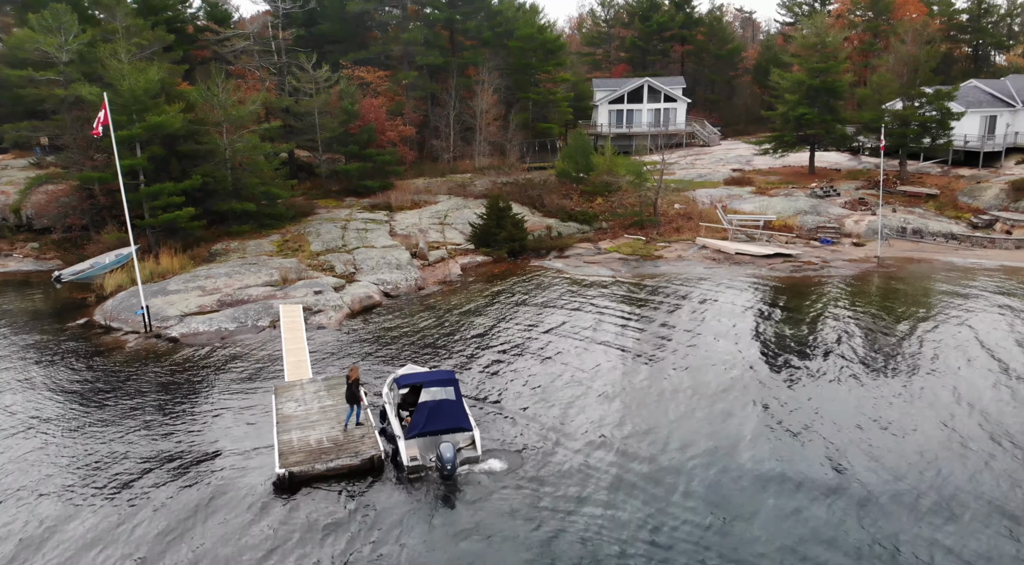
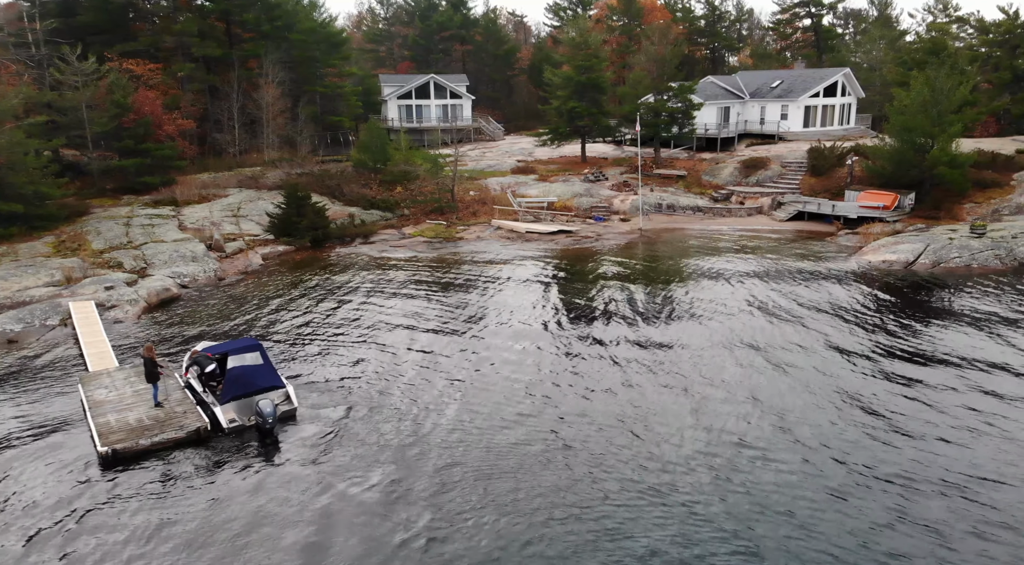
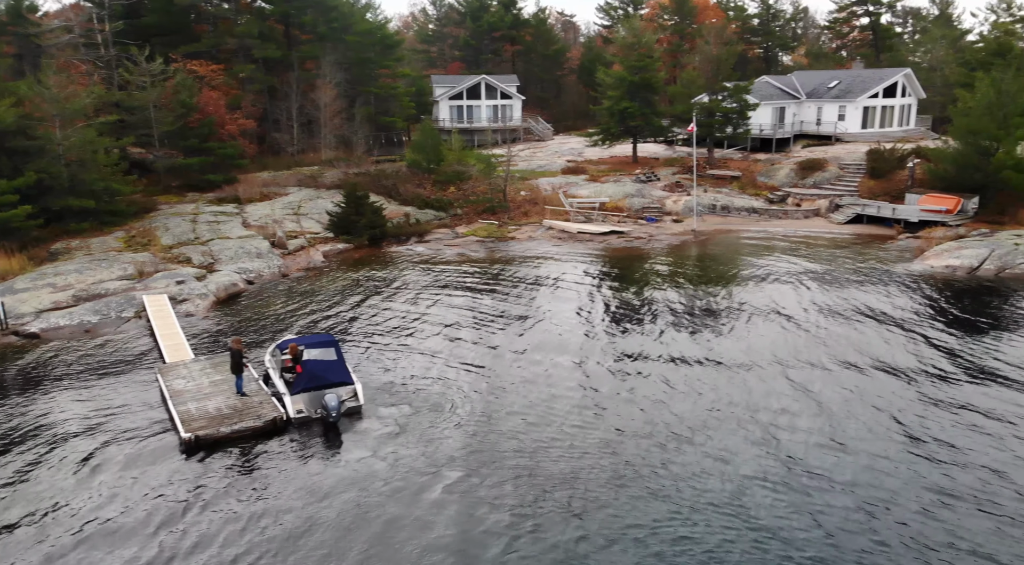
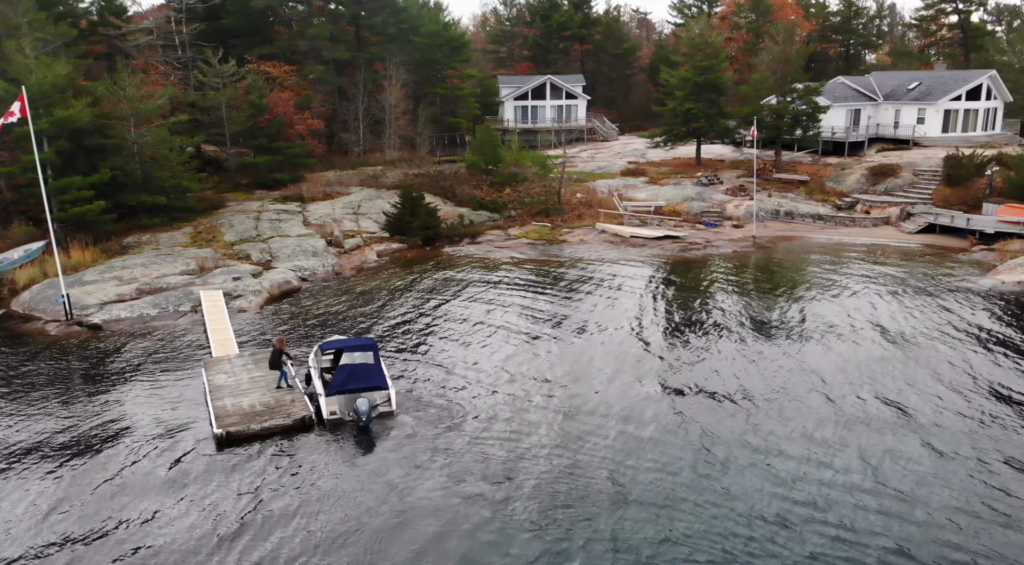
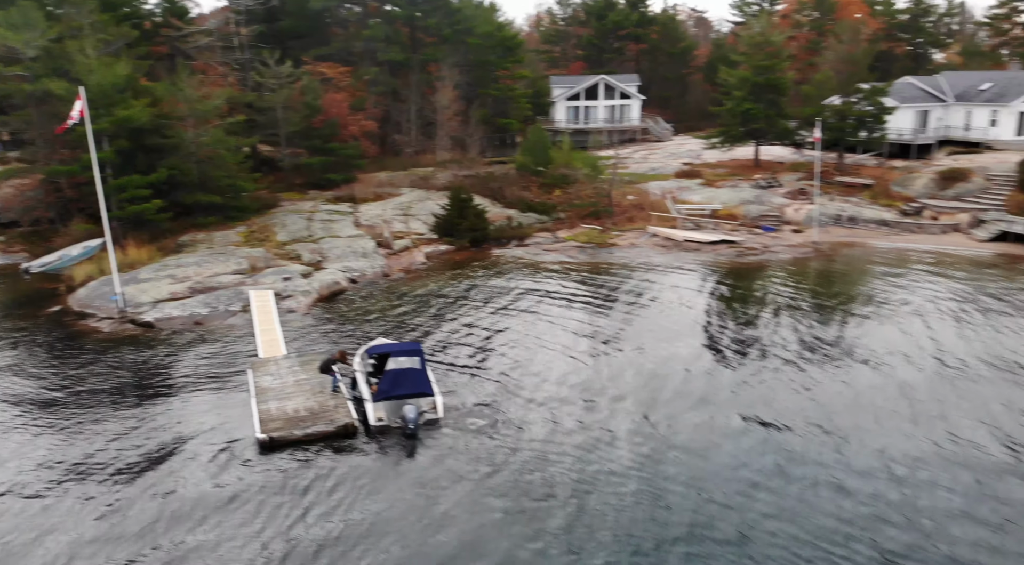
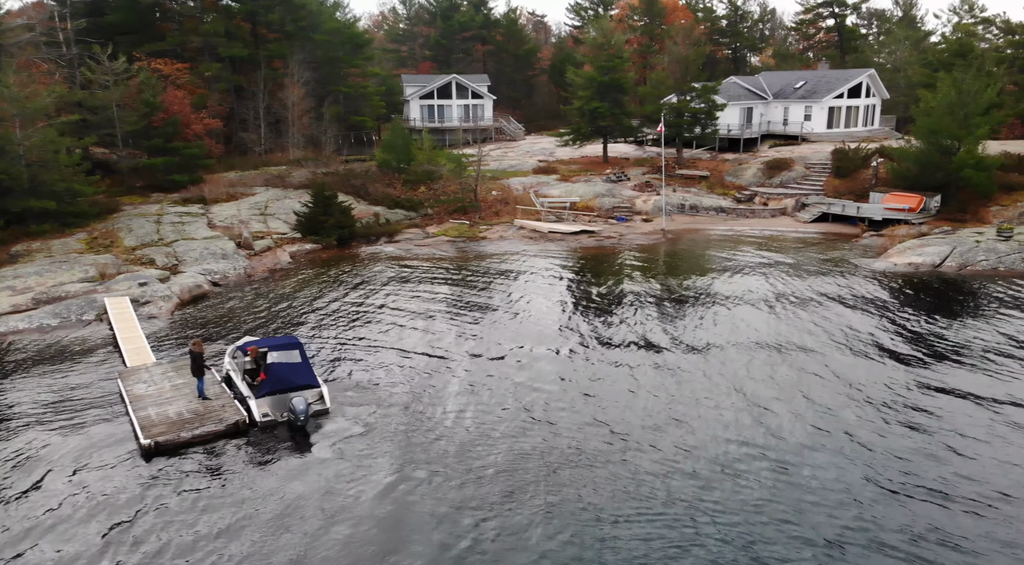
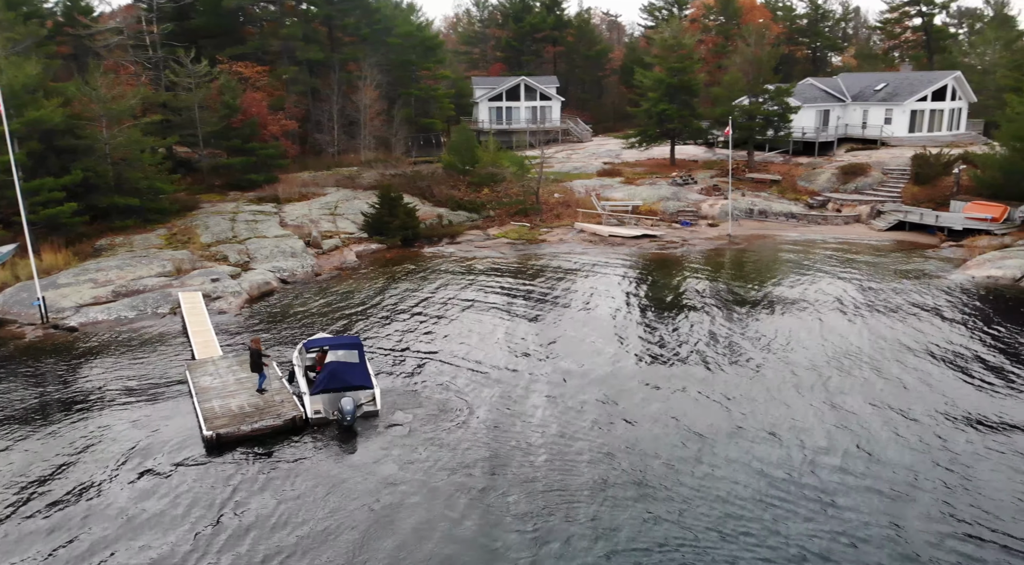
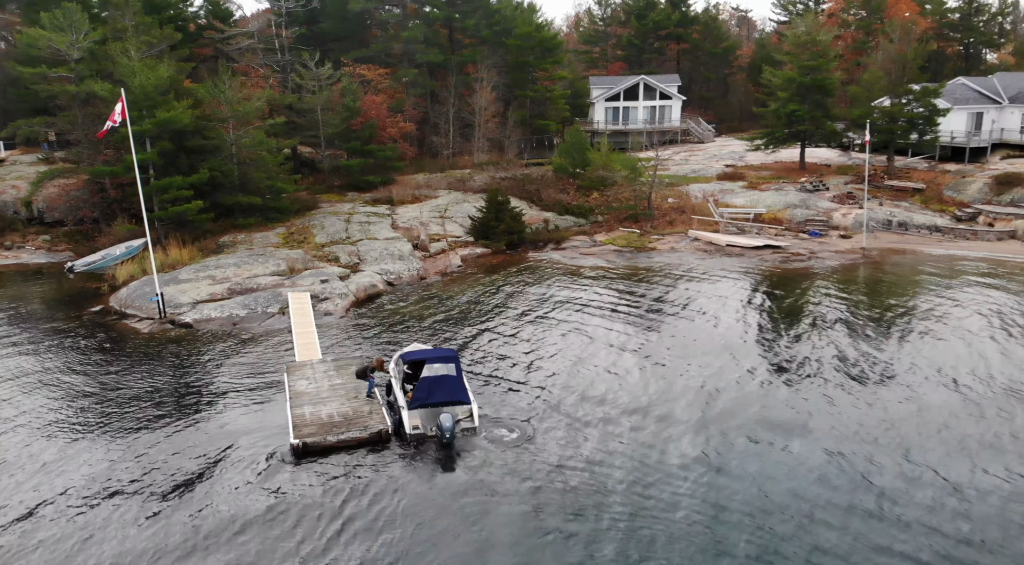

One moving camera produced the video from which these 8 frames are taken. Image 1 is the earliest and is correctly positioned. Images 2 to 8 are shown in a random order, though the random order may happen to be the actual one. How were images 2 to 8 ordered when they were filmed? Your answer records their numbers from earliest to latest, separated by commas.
8, 5, 4, 7, 3, 6, 2
